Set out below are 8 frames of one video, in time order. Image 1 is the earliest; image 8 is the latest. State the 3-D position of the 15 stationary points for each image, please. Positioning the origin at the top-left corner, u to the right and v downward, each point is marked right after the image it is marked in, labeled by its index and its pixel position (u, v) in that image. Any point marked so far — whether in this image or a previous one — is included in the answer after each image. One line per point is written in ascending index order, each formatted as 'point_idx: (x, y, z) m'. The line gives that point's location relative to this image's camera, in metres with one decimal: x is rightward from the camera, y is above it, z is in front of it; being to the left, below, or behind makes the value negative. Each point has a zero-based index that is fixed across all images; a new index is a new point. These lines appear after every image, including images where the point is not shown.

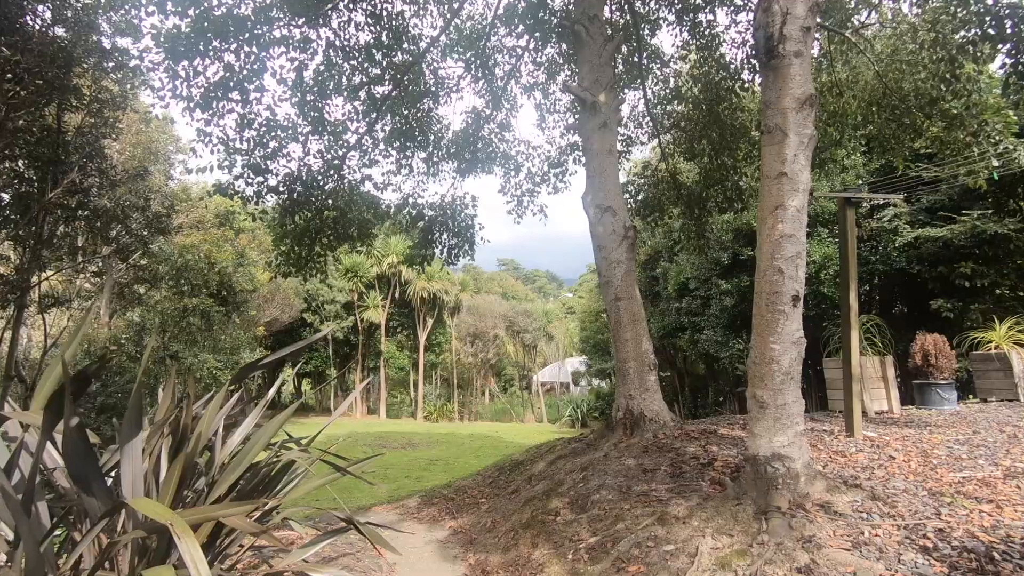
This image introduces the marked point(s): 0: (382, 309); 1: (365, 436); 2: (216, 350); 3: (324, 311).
0: (-4.5, -0.7, +18.9) m
1: (-4.0, -4.0, +14.9) m
2: (-6.2, -1.3, +11.4) m
3: (-6.3, -0.8, +18.4) m
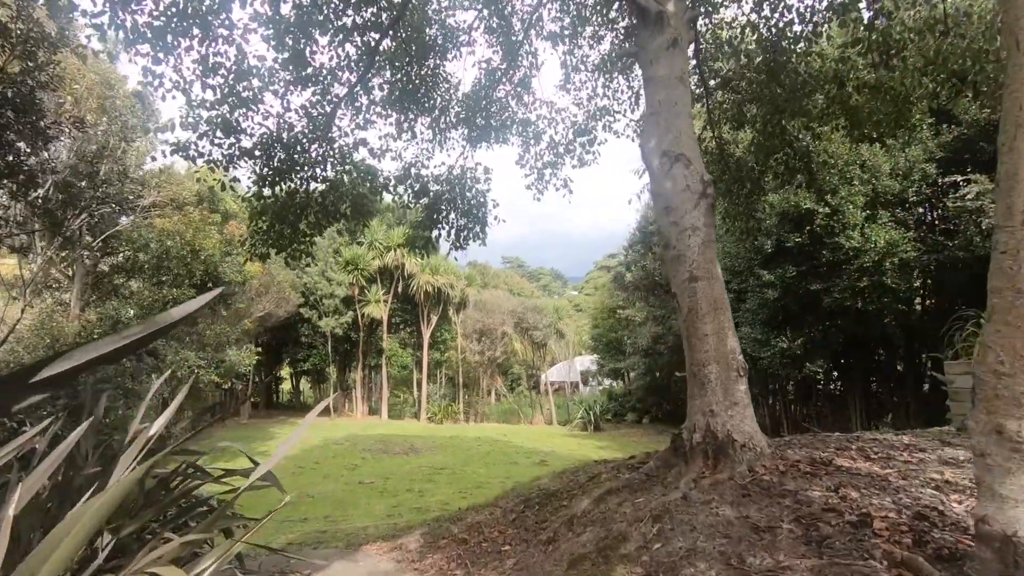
0: (-4.2, -0.5, +17.9) m
1: (-3.8, -3.8, +14.0) m
2: (-6.0, -1.1, +10.4) m
3: (-6.0, -0.6, +17.4) m
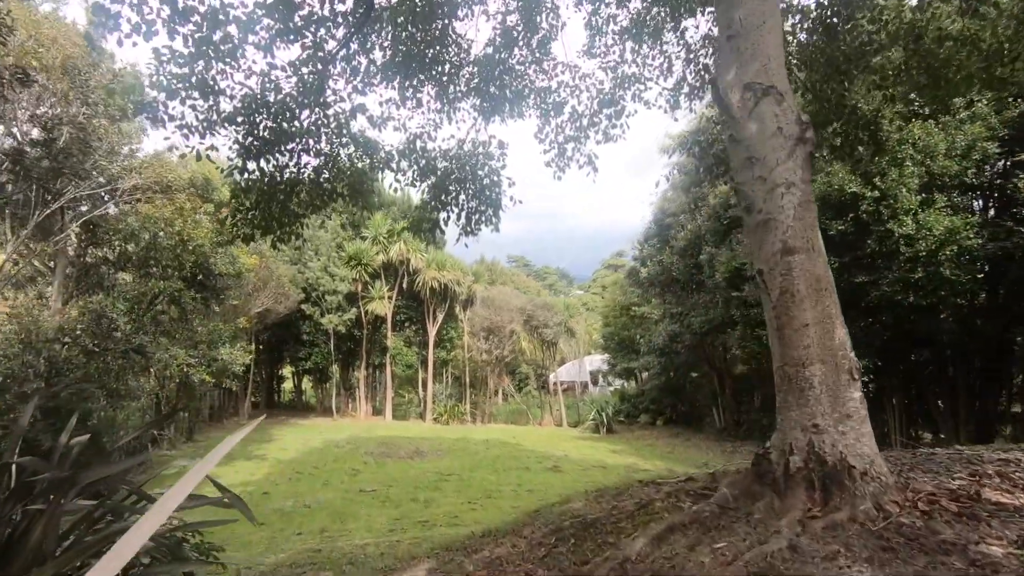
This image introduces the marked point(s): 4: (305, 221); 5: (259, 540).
0: (-3.9, -0.4, +17.2) m
1: (-3.5, -3.7, +13.3) m
2: (-5.8, -1.0, +9.8) m
3: (-5.8, -0.4, +16.8) m
4: (-2.0, +0.7, +5.2) m
5: (-2.7, -2.7, +5.9) m
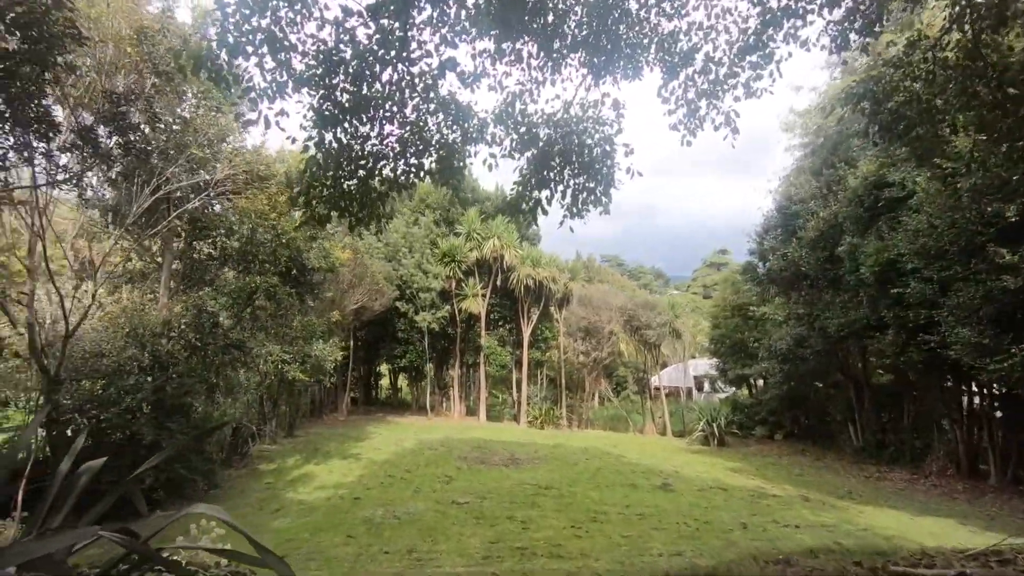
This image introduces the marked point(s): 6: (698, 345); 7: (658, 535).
0: (-1.0, -0.3, +16.8) m
1: (-1.2, -3.6, +12.9) m
2: (-4.0, -0.9, +9.7) m
3: (-2.8, -0.4, +16.7) m
4: (-1.0, +0.7, +4.6) m
5: (-1.7, -2.6, +5.4) m
6: (+6.3, -1.9, +18.6) m
7: (+1.6, -2.7, +6.0) m
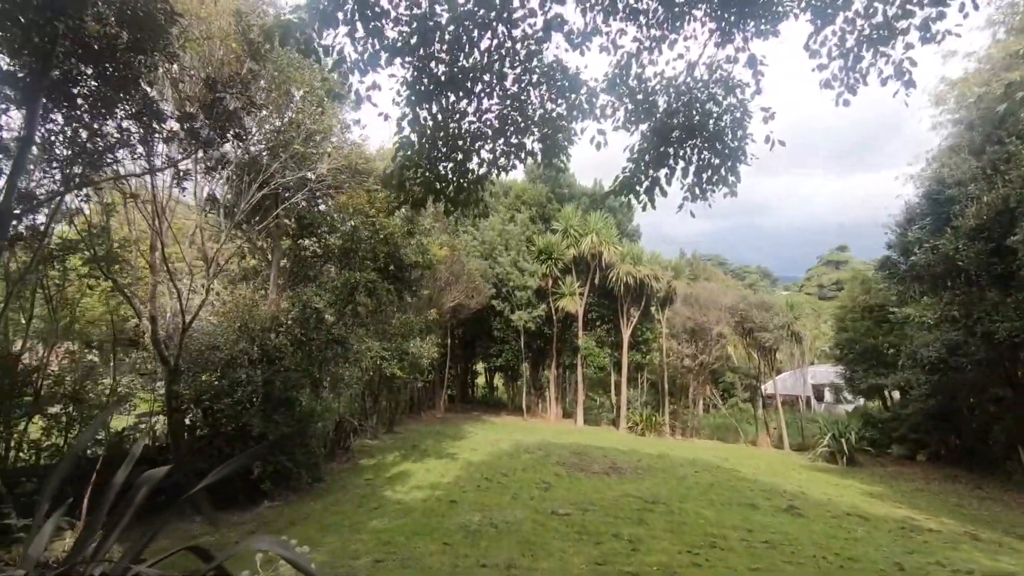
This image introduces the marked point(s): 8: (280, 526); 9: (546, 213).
0: (+1.9, -0.3, +16.2) m
1: (+1.0, -3.6, +12.4) m
2: (-2.3, -0.9, +9.8) m
3: (+0.1, -0.3, +16.4) m
4: (-0.2, +0.8, +4.2) m
5: (-0.7, -2.6, +5.1) m
6: (+9.4, -1.9, +16.7) m
7: (+2.6, -2.7, +5.2) m
8: (-2.8, -2.8, +6.6) m
9: (+1.1, +2.4, +17.3) m
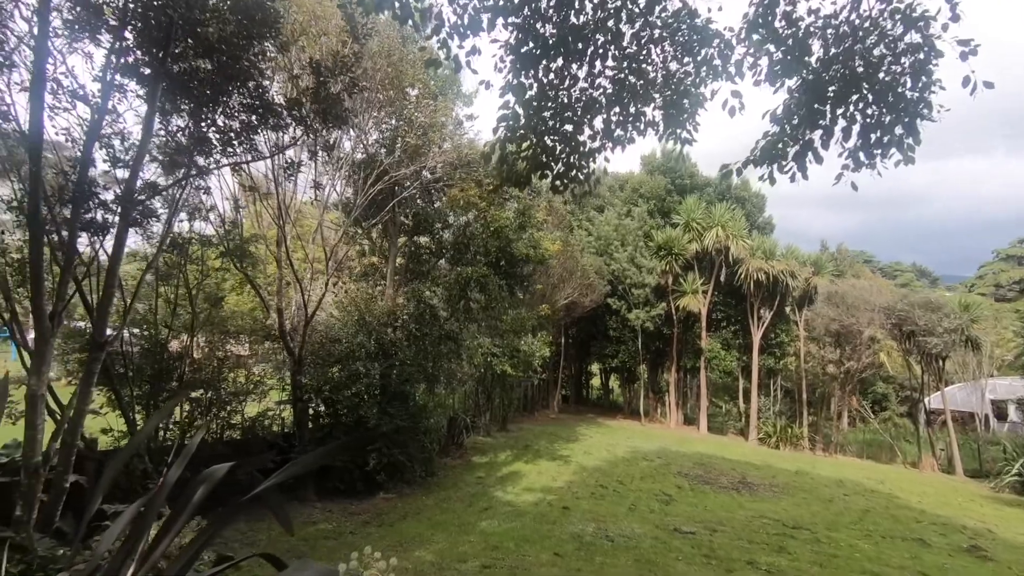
0: (+5.2, -0.2, +15.0) m
1: (+3.5, -3.5, +11.5) m
2: (-0.3, -0.8, +9.6) m
3: (+3.4, -0.3, +15.6) m
4: (+0.6, +0.9, +3.7) m
5: (+0.3, -2.5, +4.7) m
6: (+12.6, -1.8, +14.0) m
7: (+3.6, -2.6, +4.1) m
8: (-1.4, -2.8, +6.6) m
9: (+4.5, +2.4, +16.3) m
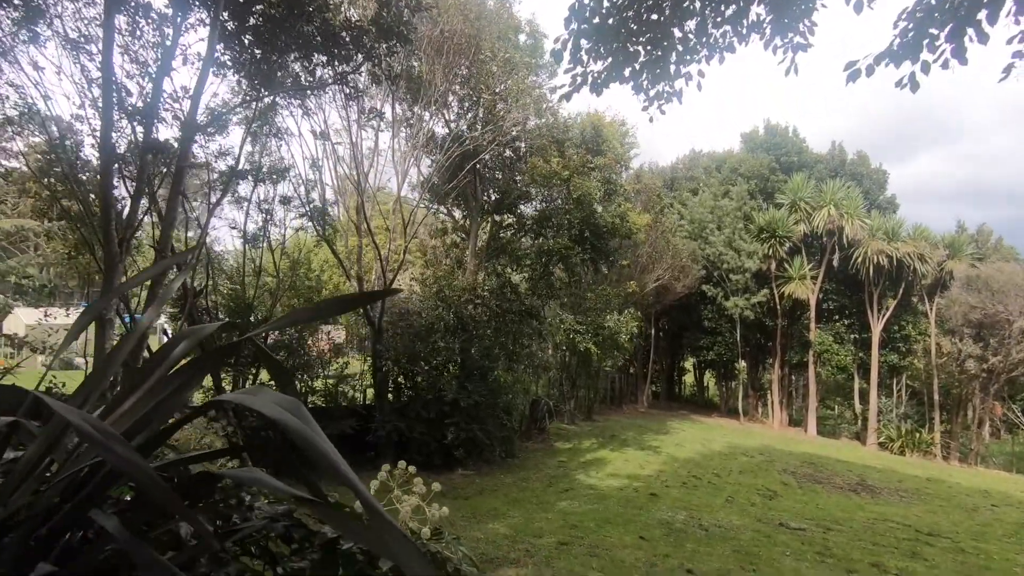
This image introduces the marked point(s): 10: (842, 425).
0: (+7.4, +0.1, +13.6) m
1: (+5.1, -3.1, +10.4) m
2: (+1.1, -0.4, +9.2) m
3: (+5.7, +0.1, +14.5) m
4: (+1.0, +1.3, +3.2) m
5: (+0.9, -2.1, +4.2) m
6: (+14.5, -1.5, +11.4) m
7: (+4.0, -2.2, +3.1) m
8: (-0.5, -2.4, +6.3) m
9: (+7.0, +2.8, +15.0) m
10: (+8.9, -3.7, +14.9) m
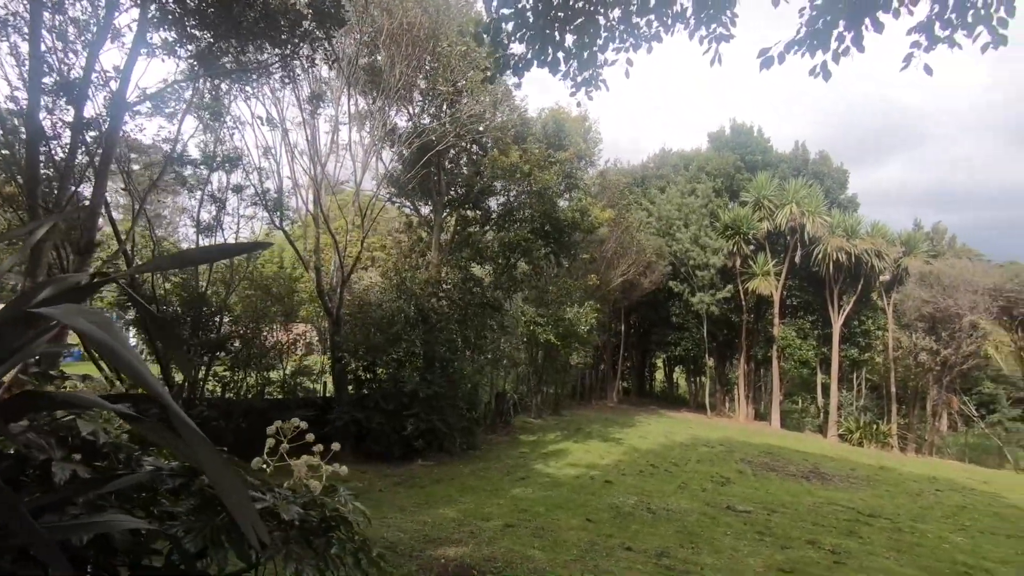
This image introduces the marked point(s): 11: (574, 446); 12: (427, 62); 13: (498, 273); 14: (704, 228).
0: (+6.6, +0.2, +13.9) m
1: (+4.5, -3.0, +10.6) m
2: (+0.5, -0.3, +9.3) m
3: (+4.9, +0.2, +14.8) m
4: (+0.6, +1.4, +3.3) m
5: (+0.5, -2.0, +4.3) m
6: (+13.8, -1.4, +12.0) m
7: (+3.6, -2.1, +3.3) m
8: (-1.0, -2.2, +6.4) m
9: (+6.2, +2.9, +15.3) m
10: (+8.1, -3.6, +15.3) m
11: (+1.0, -2.6, +9.1) m
12: (-1.1, +3.0, +7.3) m
13: (-0.2, +0.2, +8.5) m
14: (+5.0, +1.5, +14.5) m
